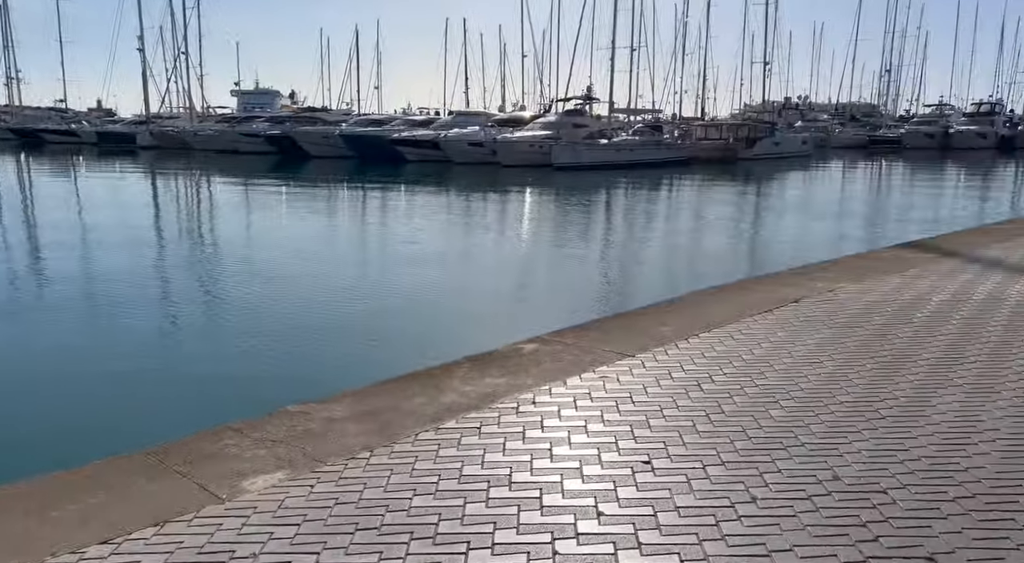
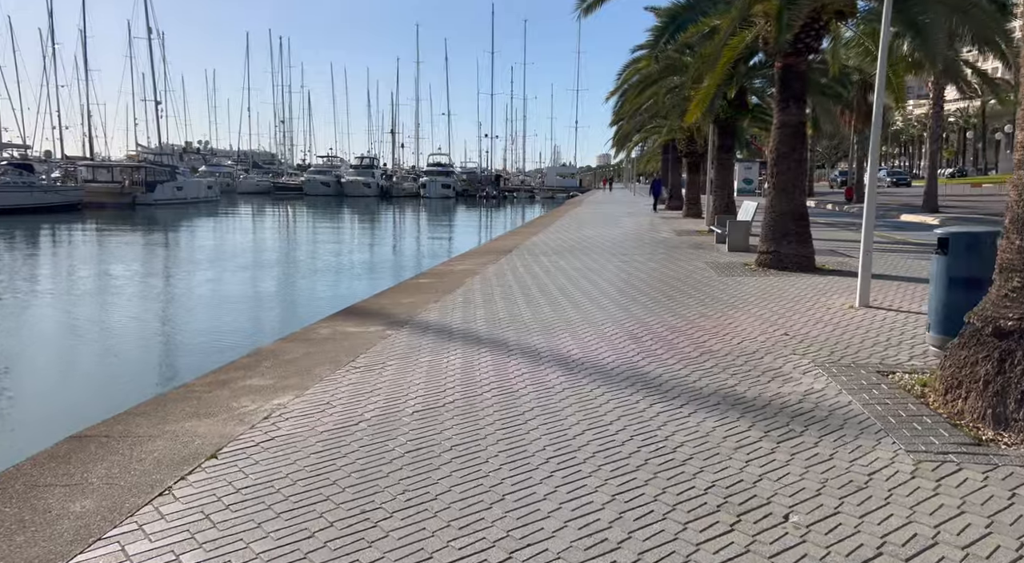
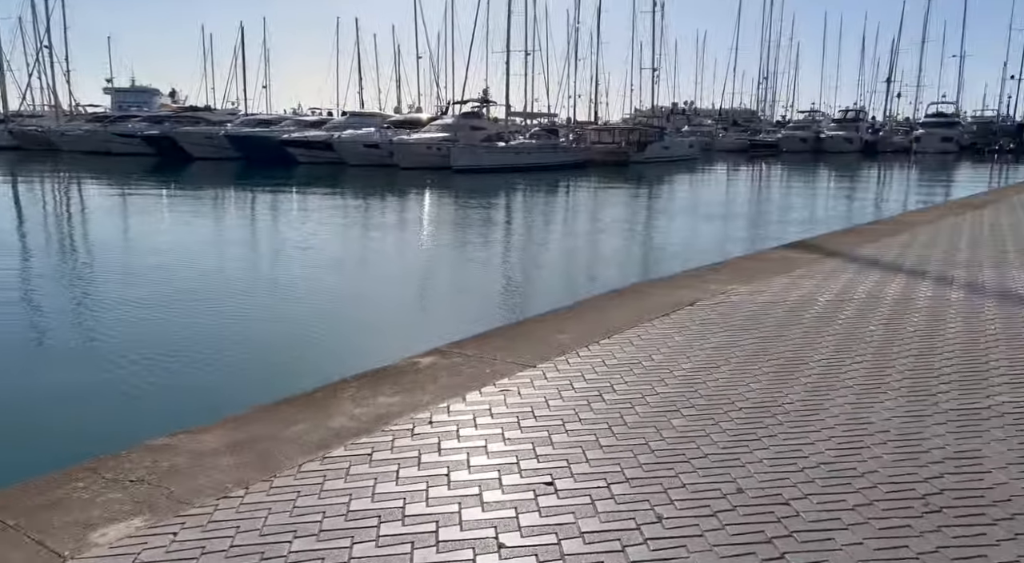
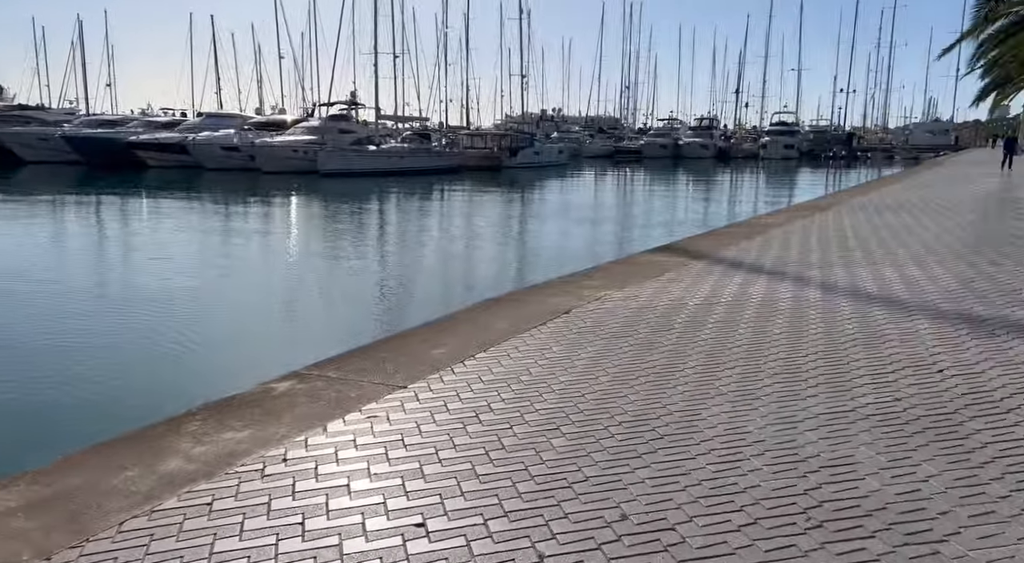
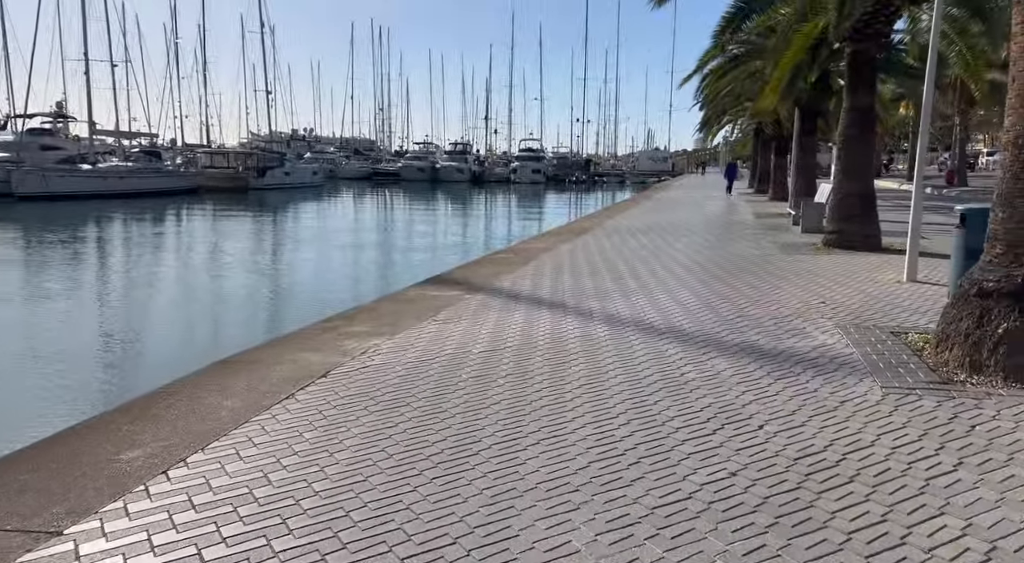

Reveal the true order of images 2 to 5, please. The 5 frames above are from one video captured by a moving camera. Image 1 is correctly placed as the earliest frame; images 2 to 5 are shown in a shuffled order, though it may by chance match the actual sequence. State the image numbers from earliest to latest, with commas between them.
3, 4, 5, 2
